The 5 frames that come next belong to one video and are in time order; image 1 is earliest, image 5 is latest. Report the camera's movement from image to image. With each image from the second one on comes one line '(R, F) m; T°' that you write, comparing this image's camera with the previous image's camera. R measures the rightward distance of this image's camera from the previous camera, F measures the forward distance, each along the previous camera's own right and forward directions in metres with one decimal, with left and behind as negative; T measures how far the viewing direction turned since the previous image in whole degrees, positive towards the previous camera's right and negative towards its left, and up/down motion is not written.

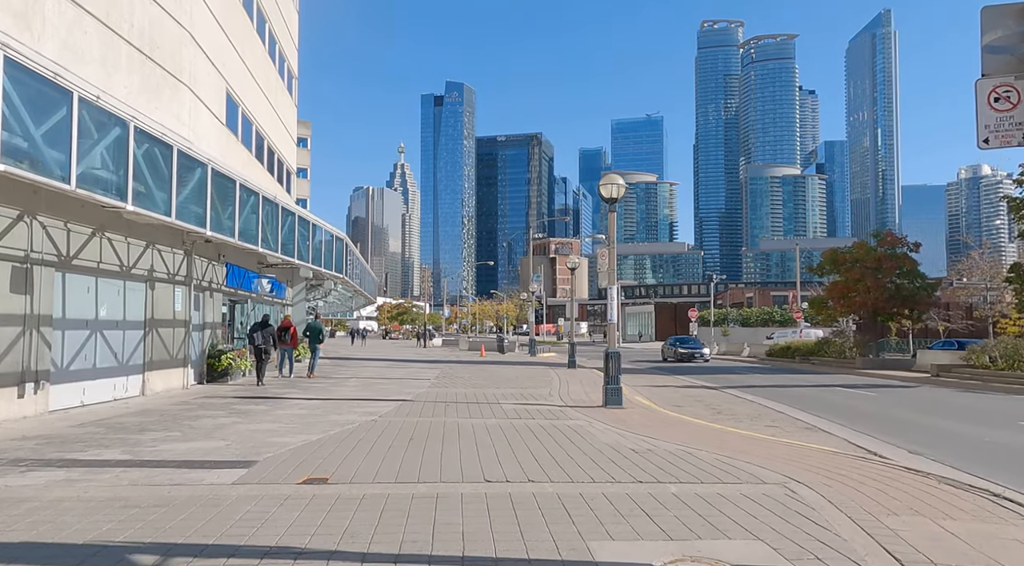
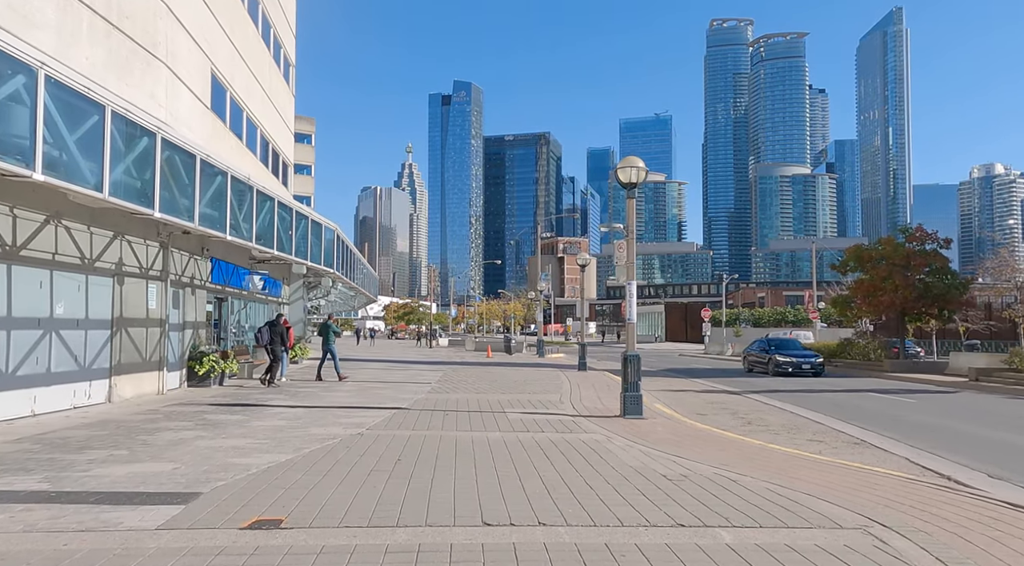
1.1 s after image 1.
(0.0, +1.5) m; -1°
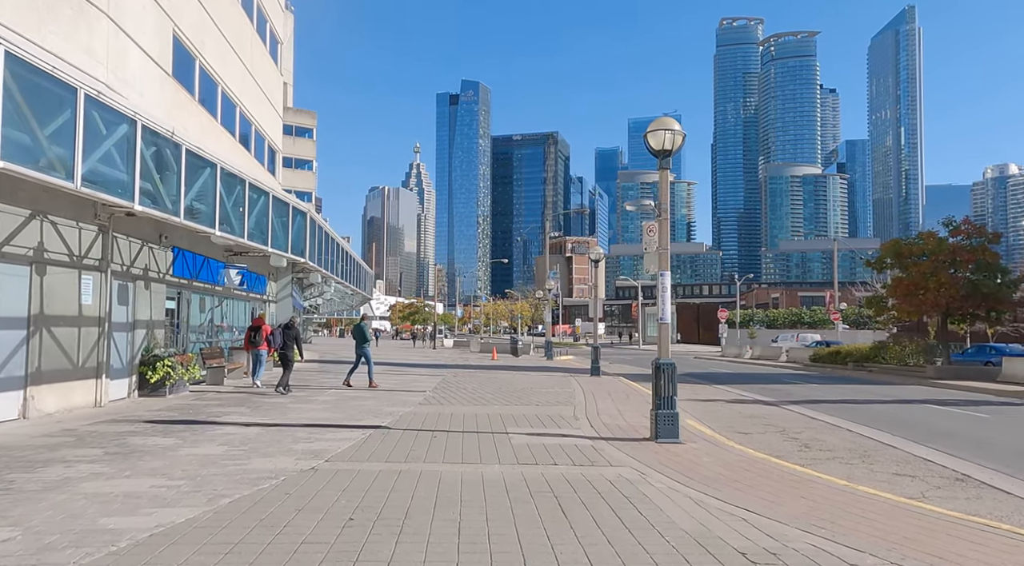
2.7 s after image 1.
(0.0, +2.4) m; -1°
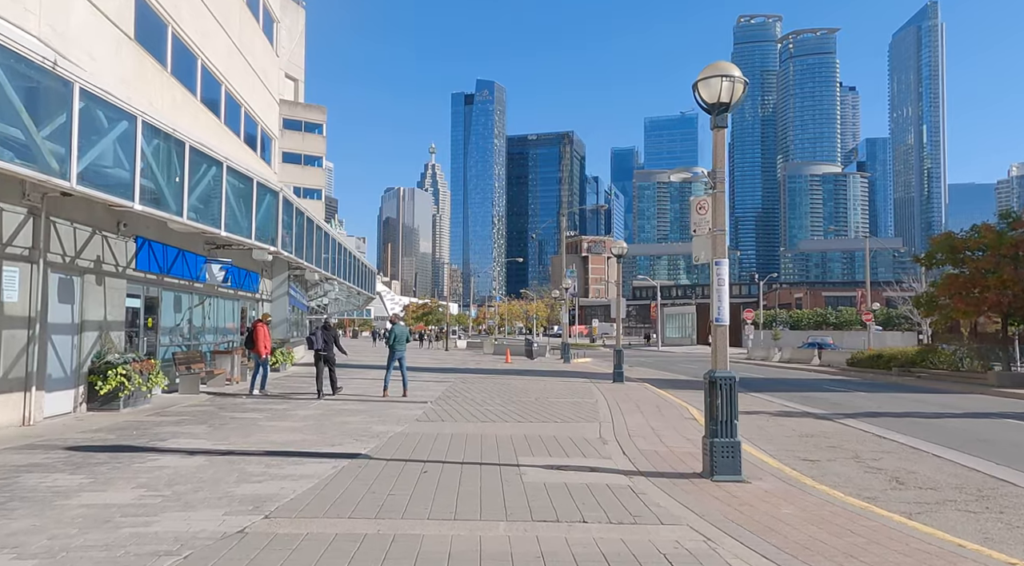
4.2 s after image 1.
(0.0, +2.2) m; -1°
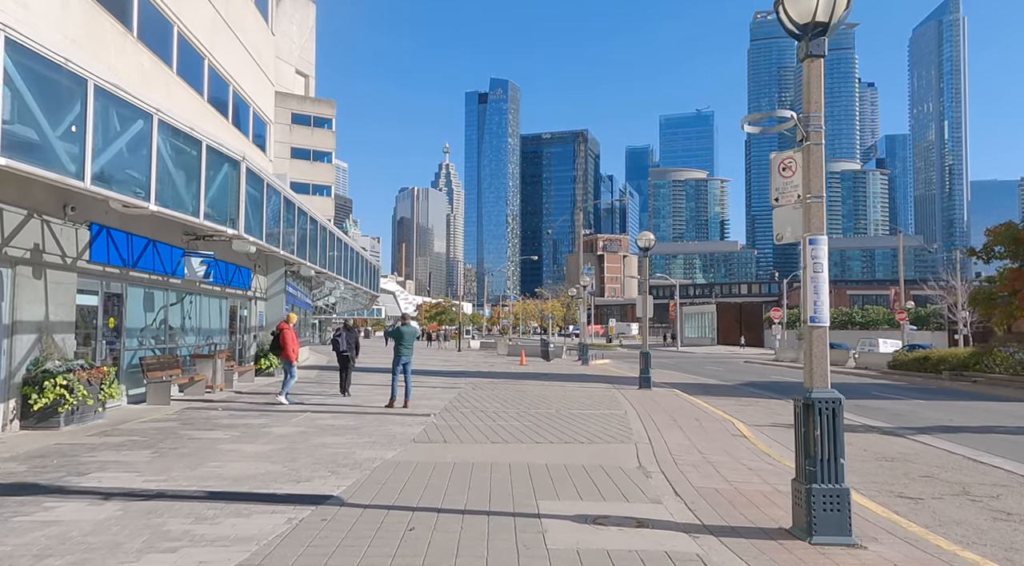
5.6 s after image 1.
(0.0, +2.1) m; -1°
